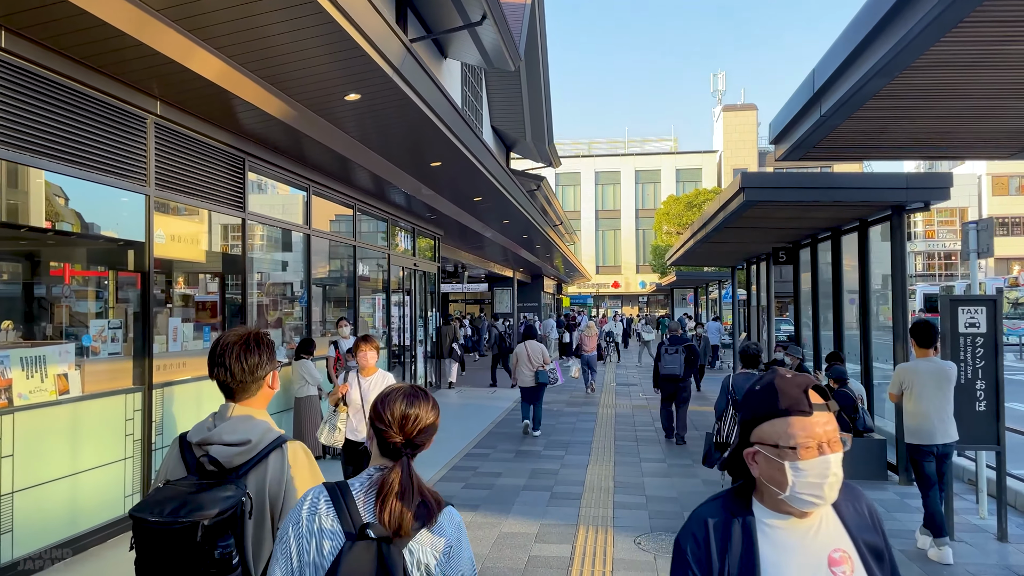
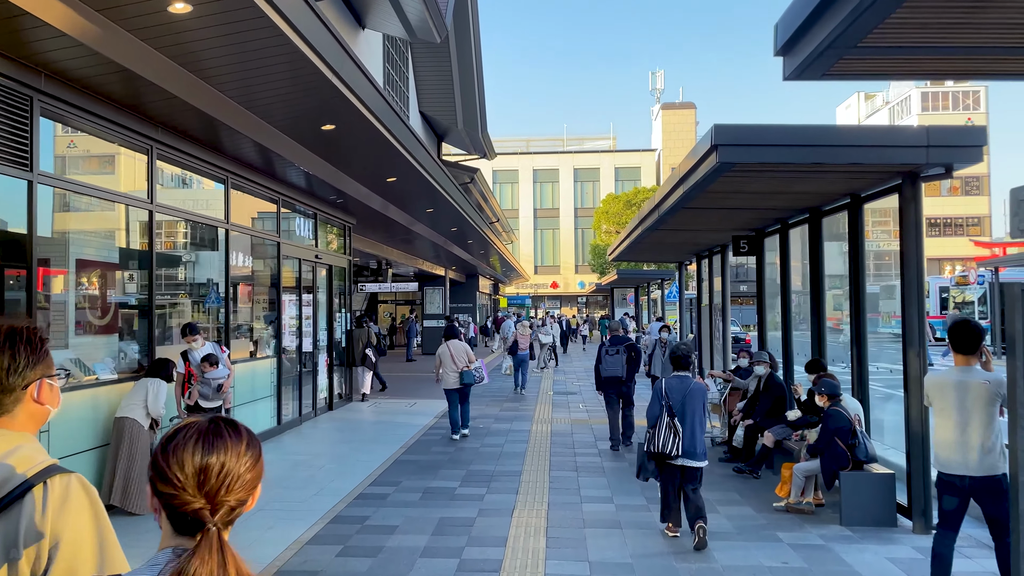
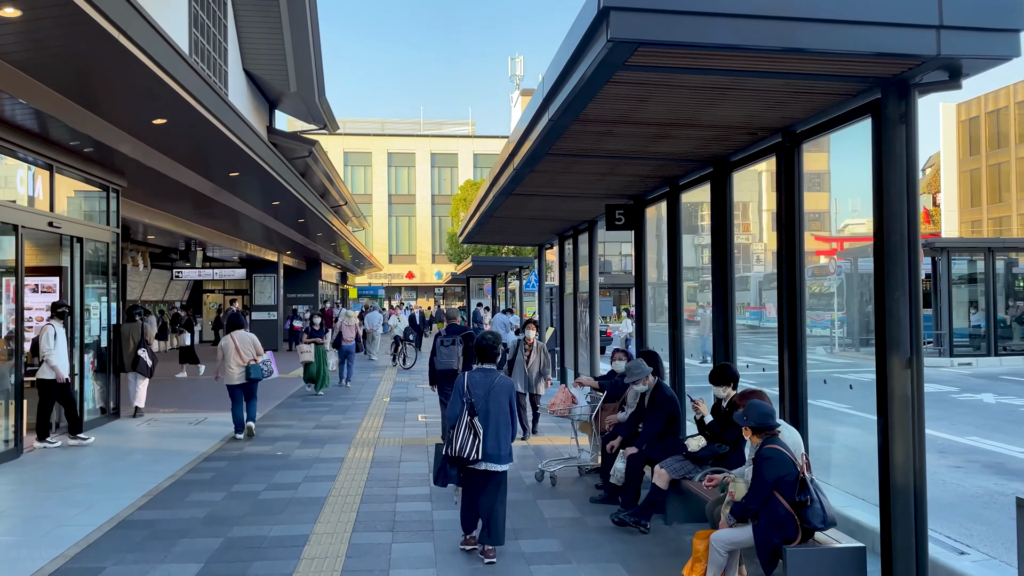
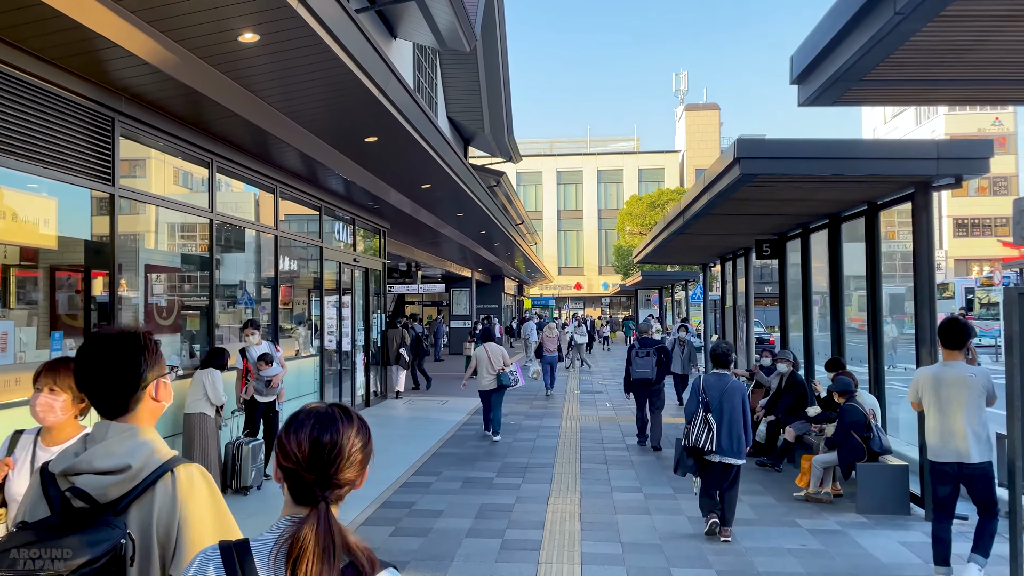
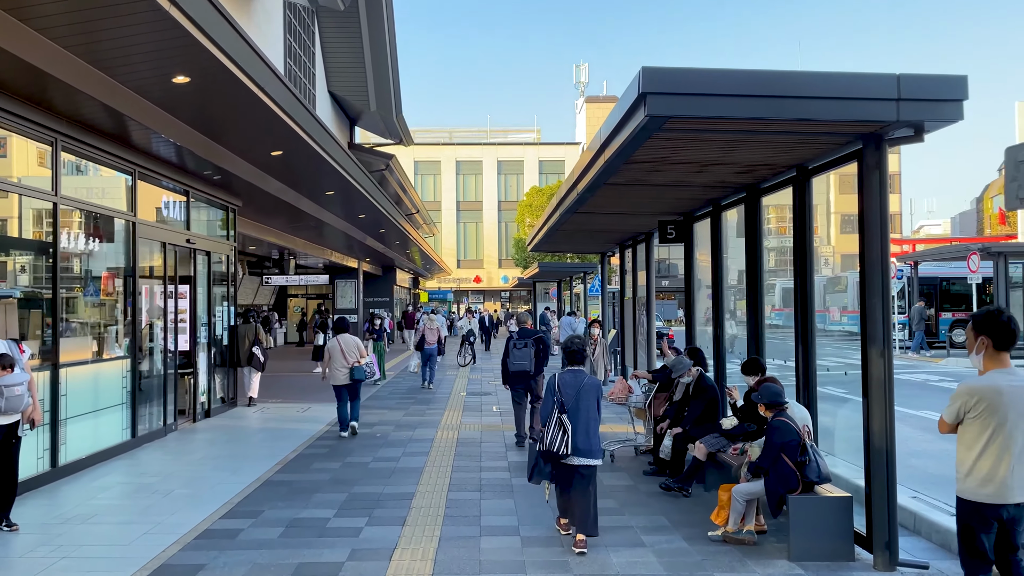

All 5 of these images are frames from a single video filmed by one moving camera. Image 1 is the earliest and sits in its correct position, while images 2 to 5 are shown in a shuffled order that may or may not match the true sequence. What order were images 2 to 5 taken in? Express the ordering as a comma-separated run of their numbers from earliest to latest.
4, 2, 5, 3
